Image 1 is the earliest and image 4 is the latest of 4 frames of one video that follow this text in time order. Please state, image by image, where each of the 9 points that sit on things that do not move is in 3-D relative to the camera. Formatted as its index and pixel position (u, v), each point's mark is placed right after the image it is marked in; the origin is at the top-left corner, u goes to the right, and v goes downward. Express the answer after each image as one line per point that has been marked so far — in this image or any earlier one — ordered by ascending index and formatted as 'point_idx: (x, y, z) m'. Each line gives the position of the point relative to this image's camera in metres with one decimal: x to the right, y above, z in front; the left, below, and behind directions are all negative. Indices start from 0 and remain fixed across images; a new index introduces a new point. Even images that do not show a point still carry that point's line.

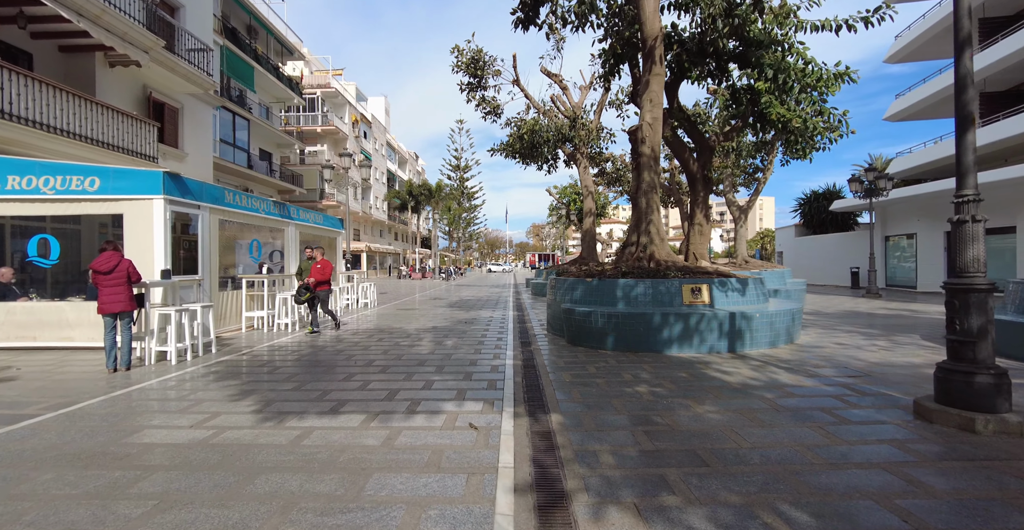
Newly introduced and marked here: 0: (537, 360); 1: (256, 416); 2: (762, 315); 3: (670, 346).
0: (+0.4, -1.4, +6.2) m
1: (-2.4, -1.4, +4.1) m
2: (+3.8, -0.8, +6.5) m
3: (+2.3, -1.2, +6.4) m
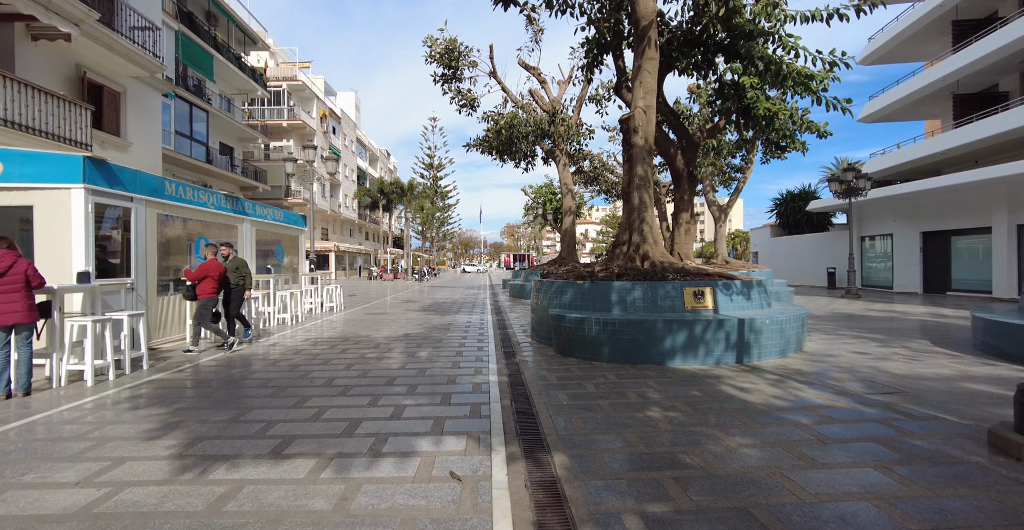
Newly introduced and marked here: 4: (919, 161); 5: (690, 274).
0: (+0.2, -1.4, +5.4) m
1: (-2.5, -1.4, +3.2) m
2: (+3.5, -0.8, +5.9) m
3: (+2.1, -1.2, +5.7) m
4: (+18.2, +4.7, +19.4) m
5: (+2.8, -0.1, +6.8) m
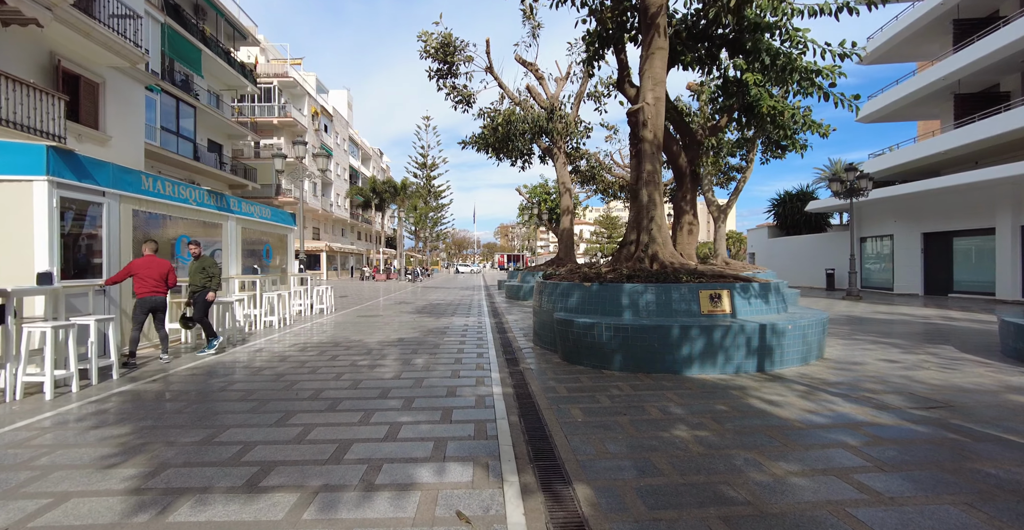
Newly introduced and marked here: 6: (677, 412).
0: (+0.2, -1.4, +4.9) m
1: (-2.4, -1.4, +2.7) m
2: (+3.6, -0.8, +5.6) m
3: (+2.2, -1.2, +5.3) m
4: (+18.0, +4.6, +19.3) m
5: (+2.8, -0.2, +6.4) m
6: (+1.5, -1.4, +4.0) m
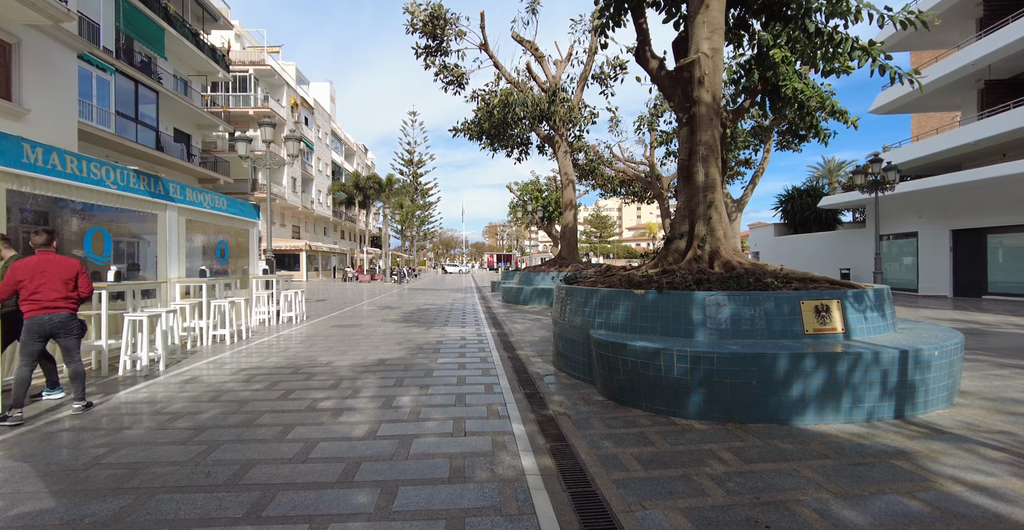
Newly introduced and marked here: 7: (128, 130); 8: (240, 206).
0: (+0.5, -1.4, +3.2) m
1: (-2.1, -1.5, +0.9) m
2: (+3.9, -0.8, +3.9) m
3: (+2.4, -1.2, +3.6) m
4: (+17.8, +4.6, +18.1) m
5: (+3.1, -0.2, +4.8) m
6: (+1.8, -1.4, +2.3) m
7: (-17.3, +6.1, +19.6) m
8: (-6.4, +1.4, +10.2) m
